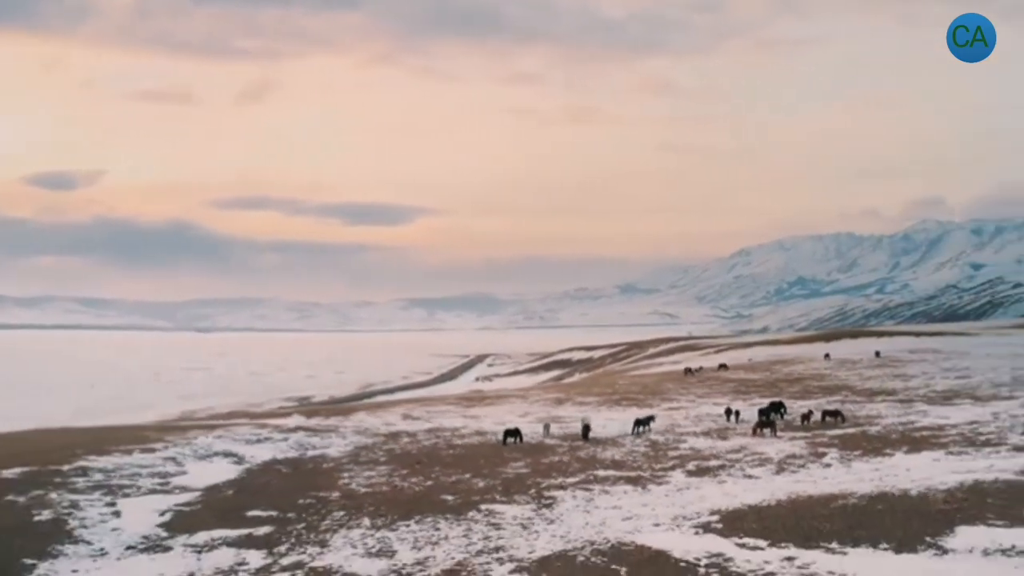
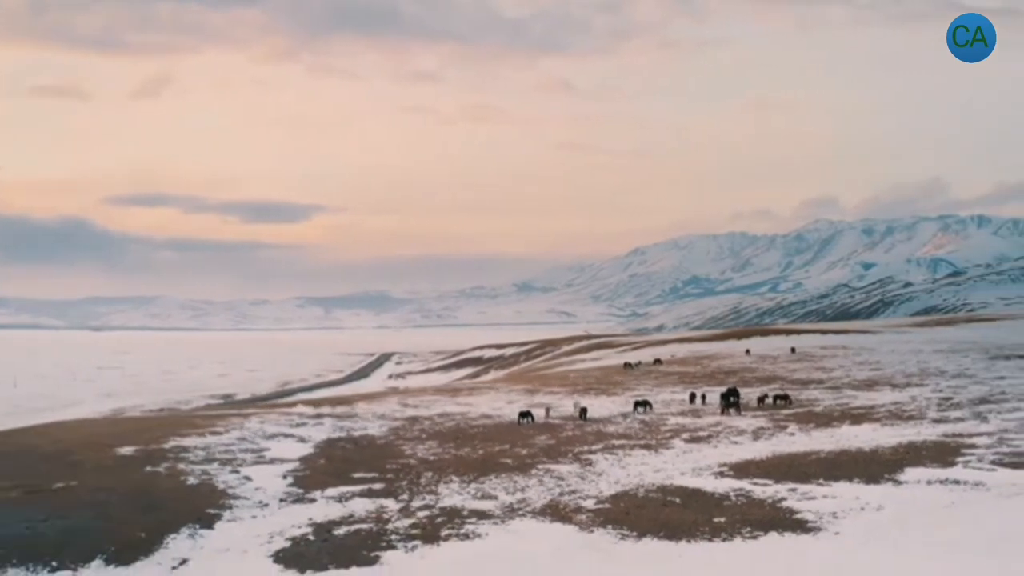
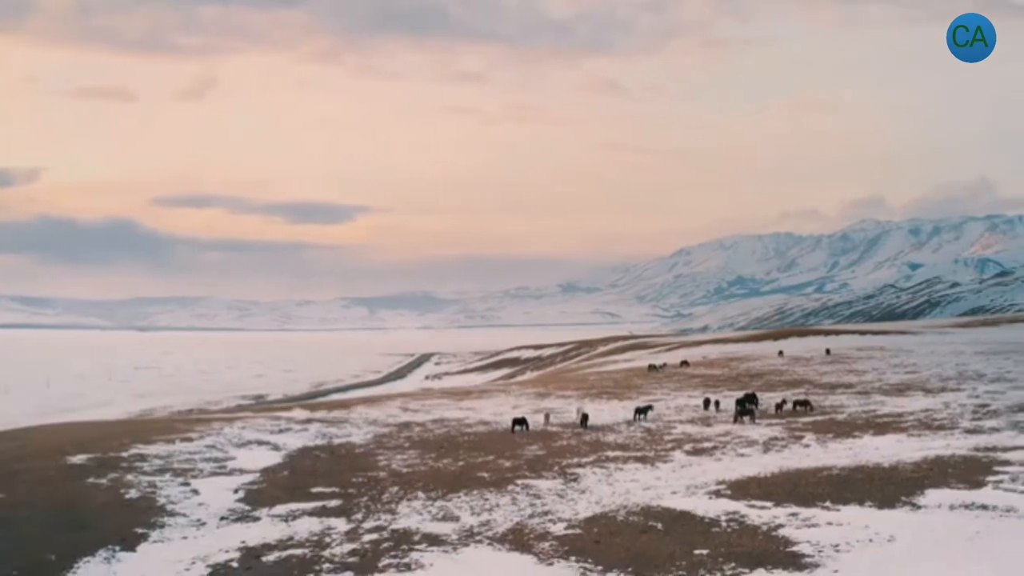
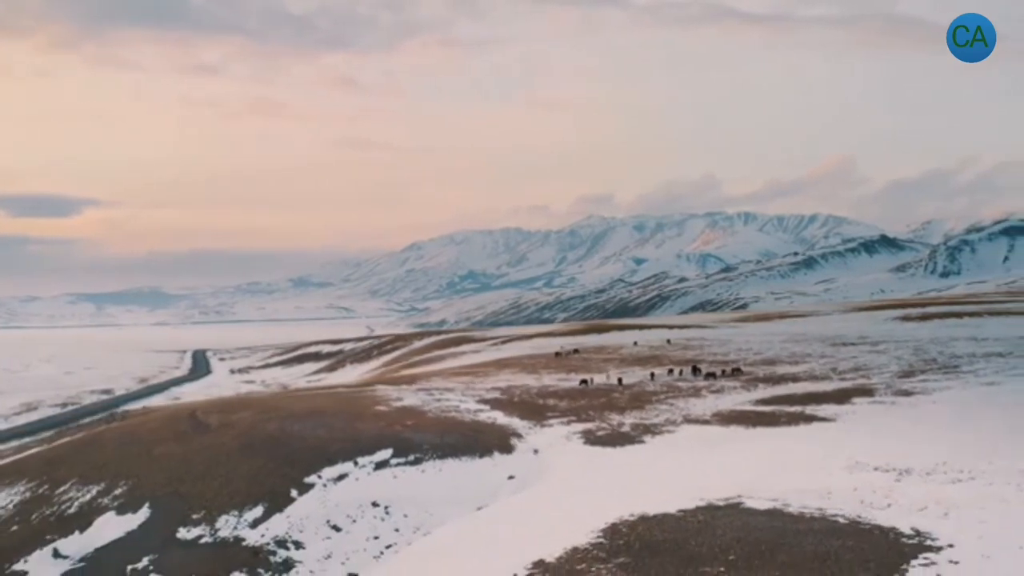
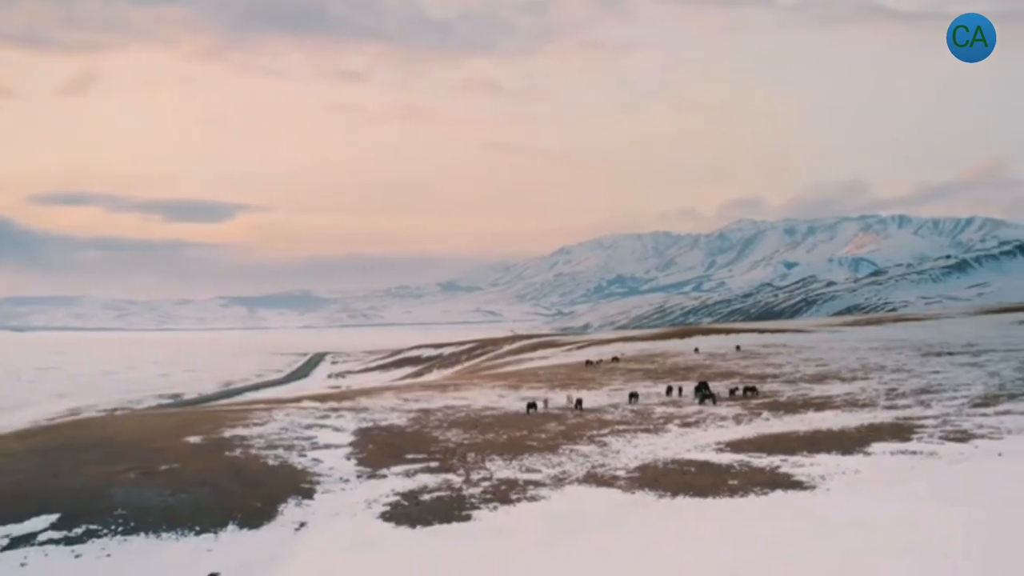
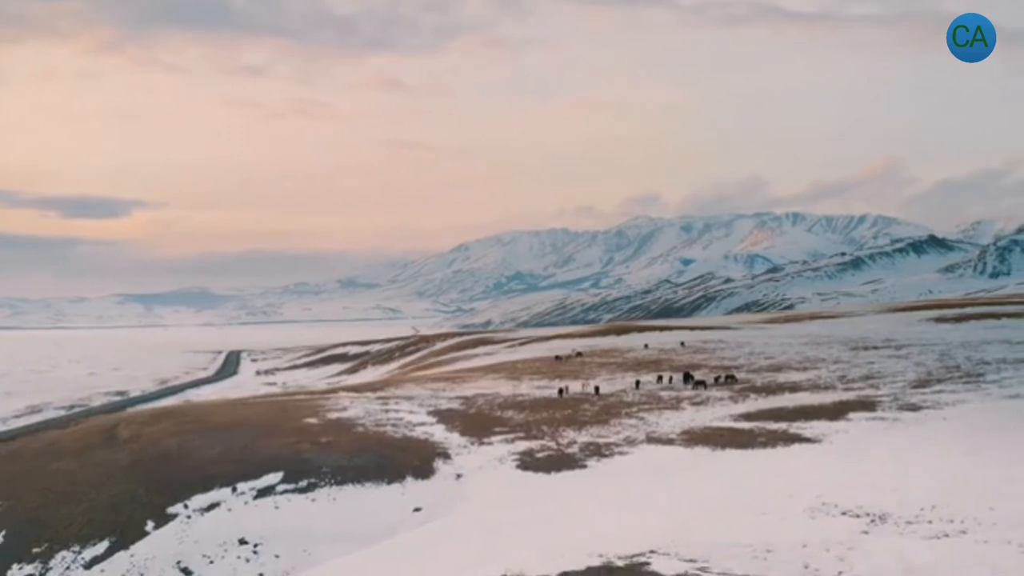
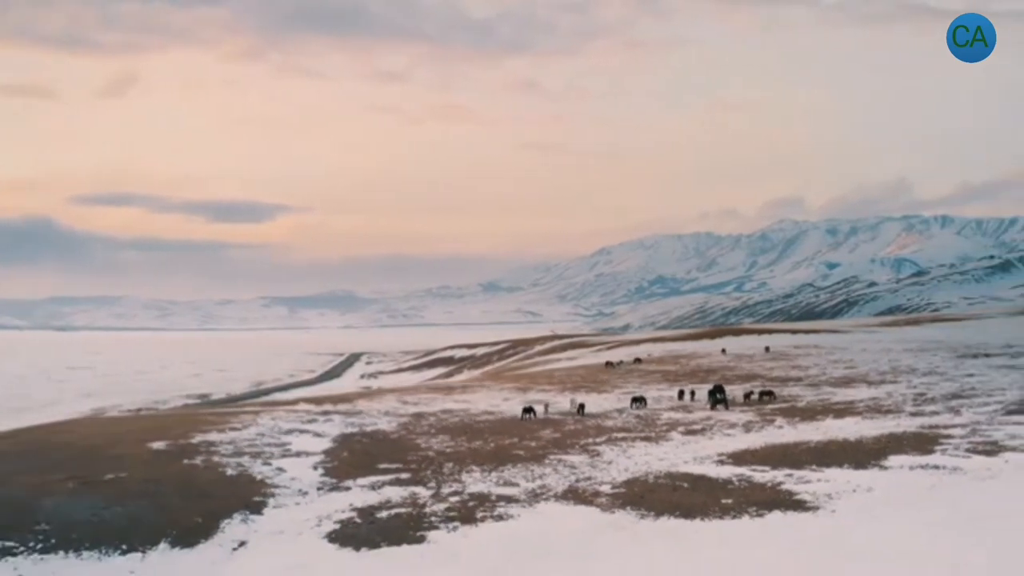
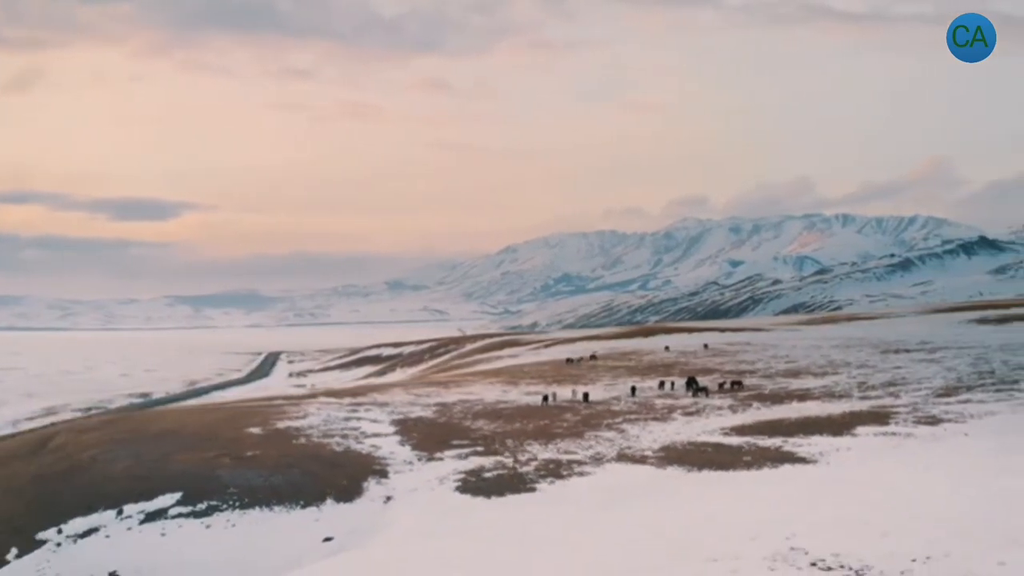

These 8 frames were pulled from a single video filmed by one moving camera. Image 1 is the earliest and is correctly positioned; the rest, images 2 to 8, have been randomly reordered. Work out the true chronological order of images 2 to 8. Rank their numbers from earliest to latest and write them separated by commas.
3, 2, 7, 5, 8, 6, 4
